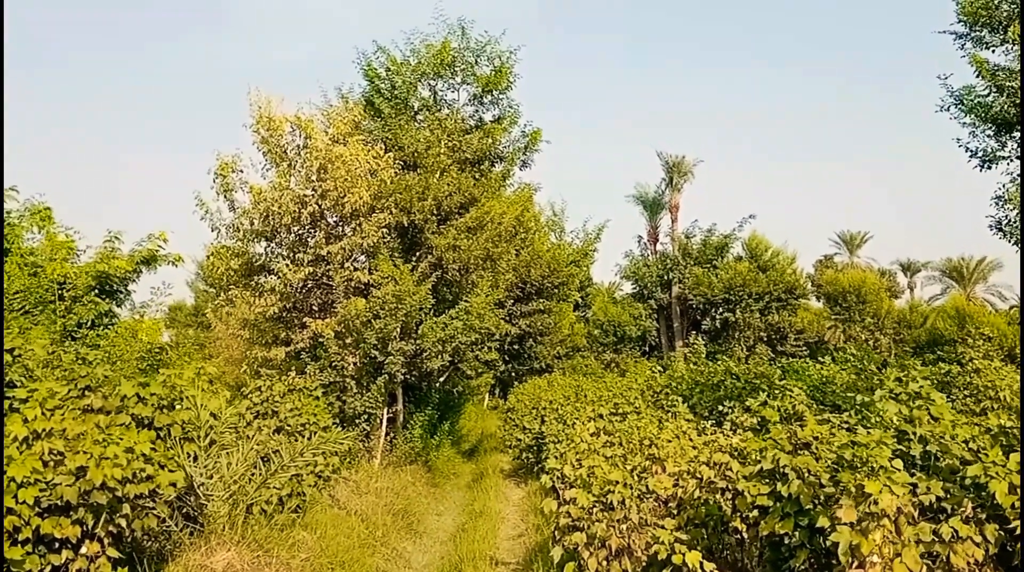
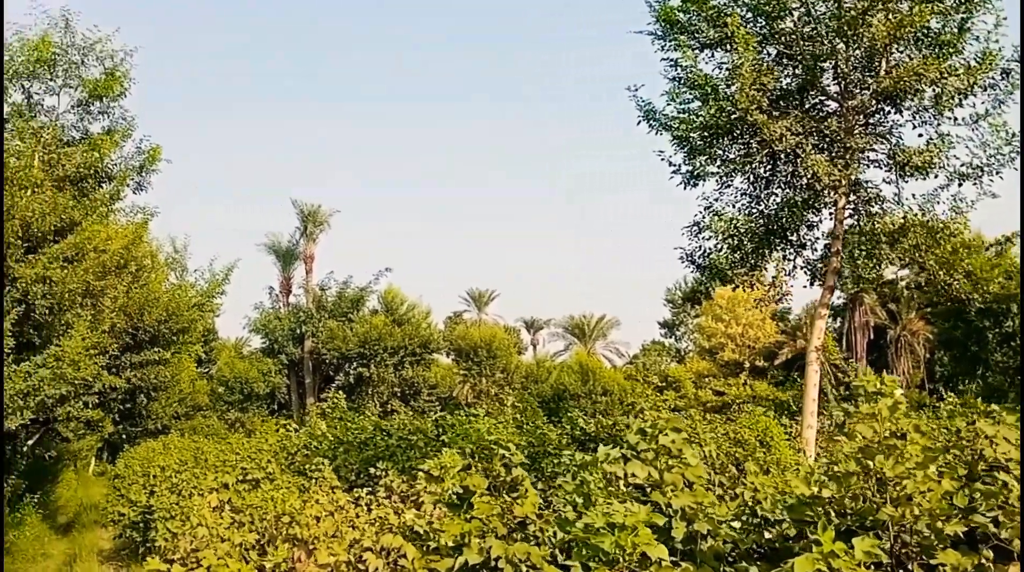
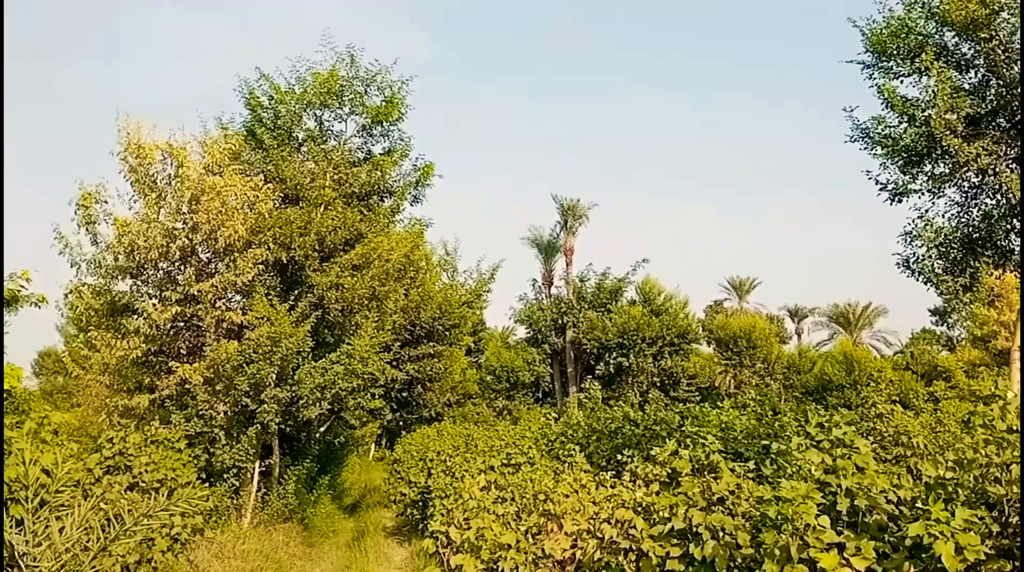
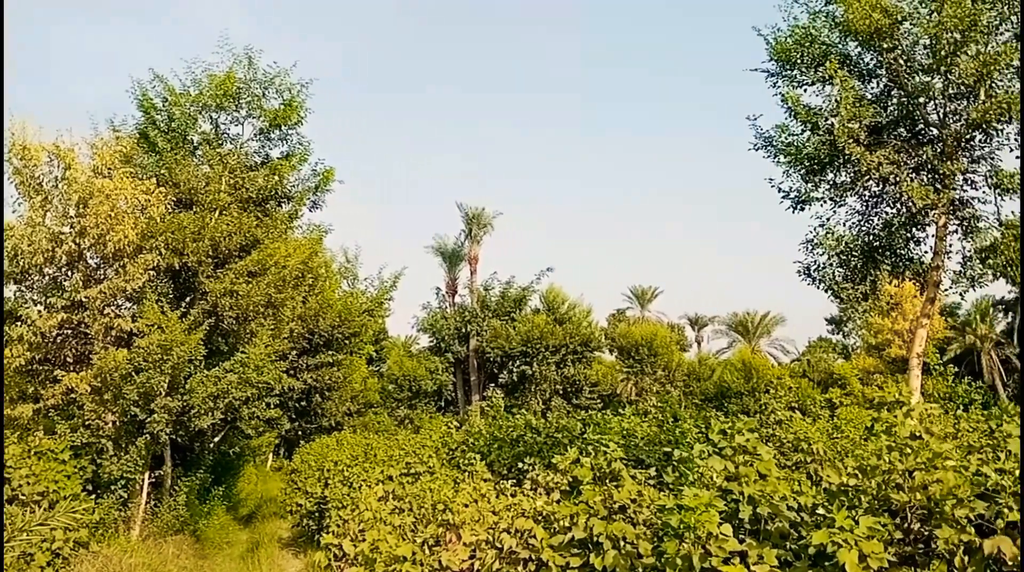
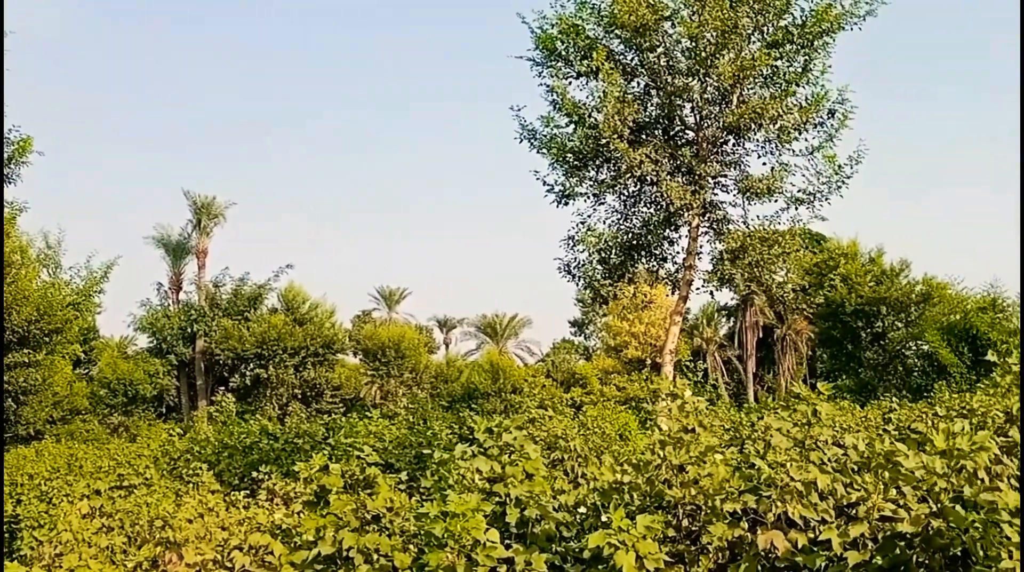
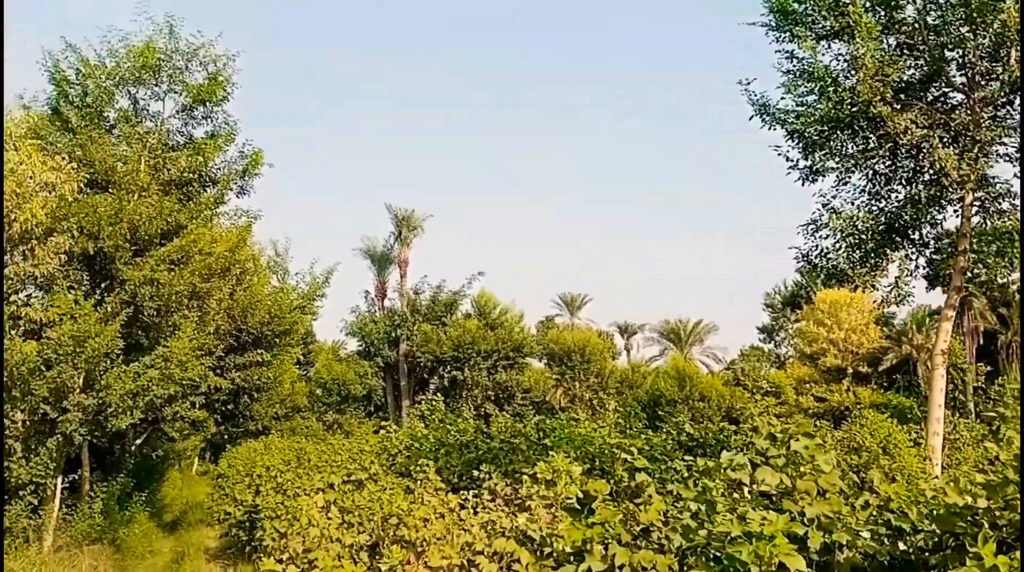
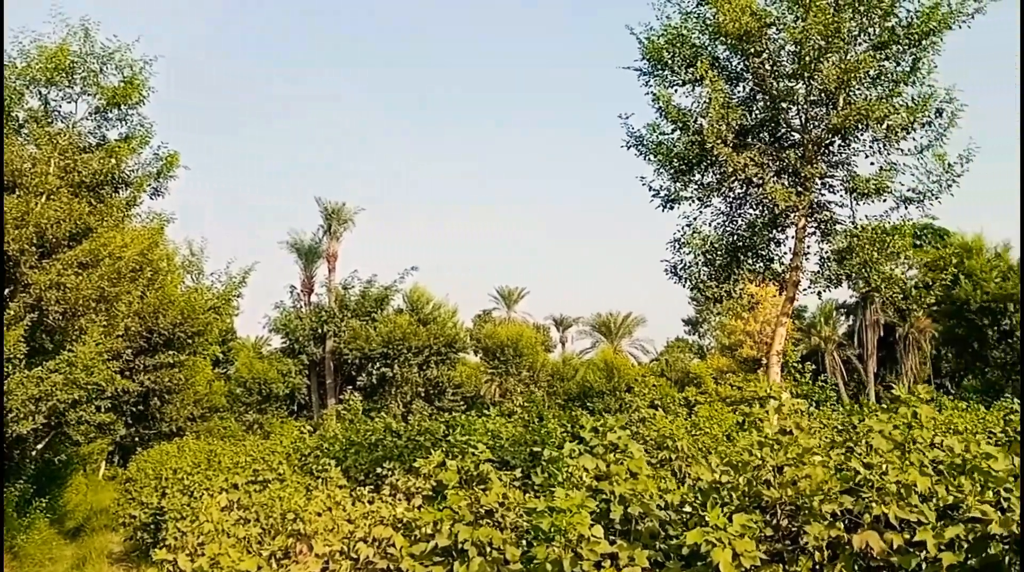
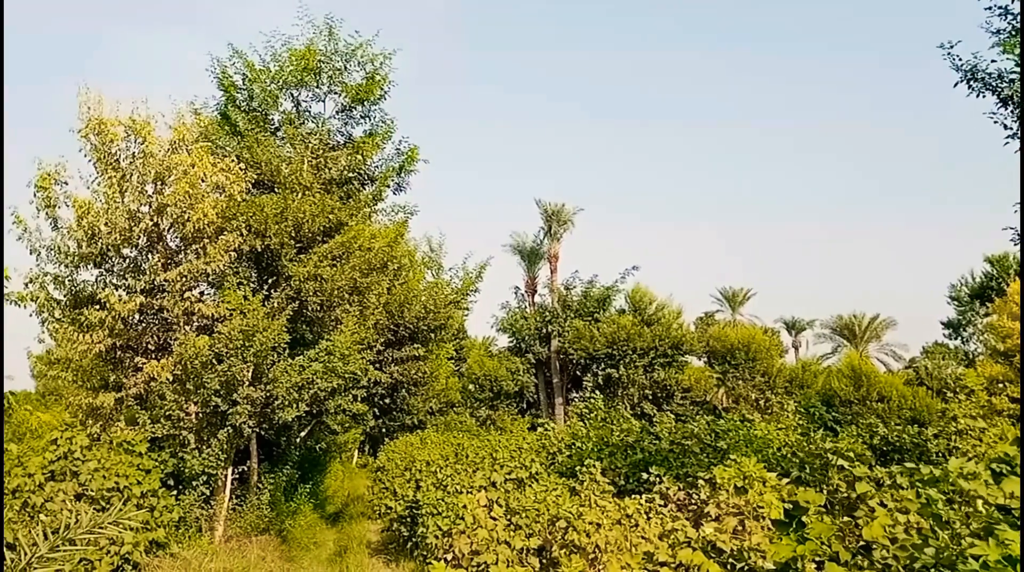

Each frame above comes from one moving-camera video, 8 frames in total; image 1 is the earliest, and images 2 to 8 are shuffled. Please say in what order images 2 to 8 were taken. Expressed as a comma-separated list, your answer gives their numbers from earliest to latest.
3, 4, 7, 5, 2, 6, 8
